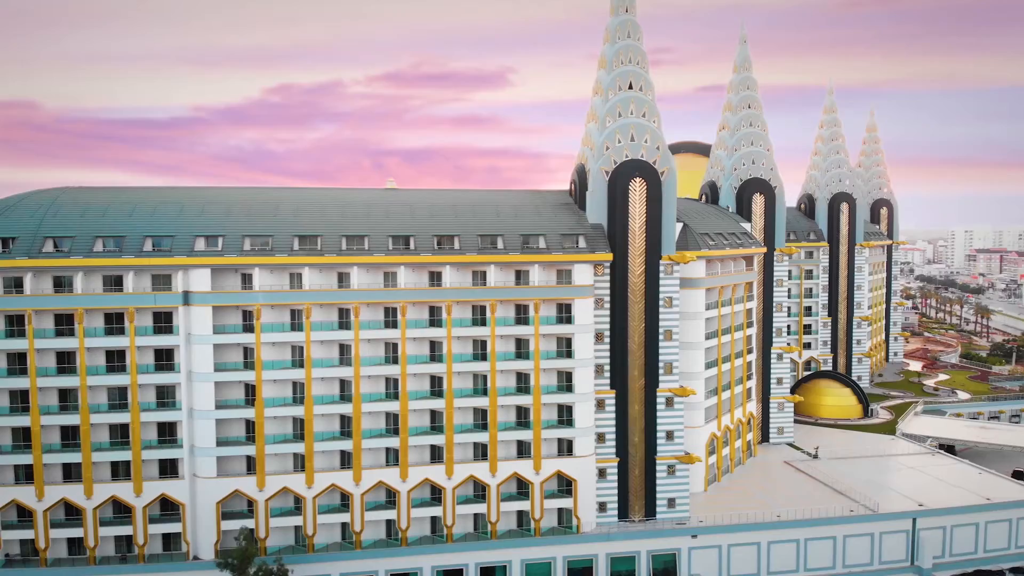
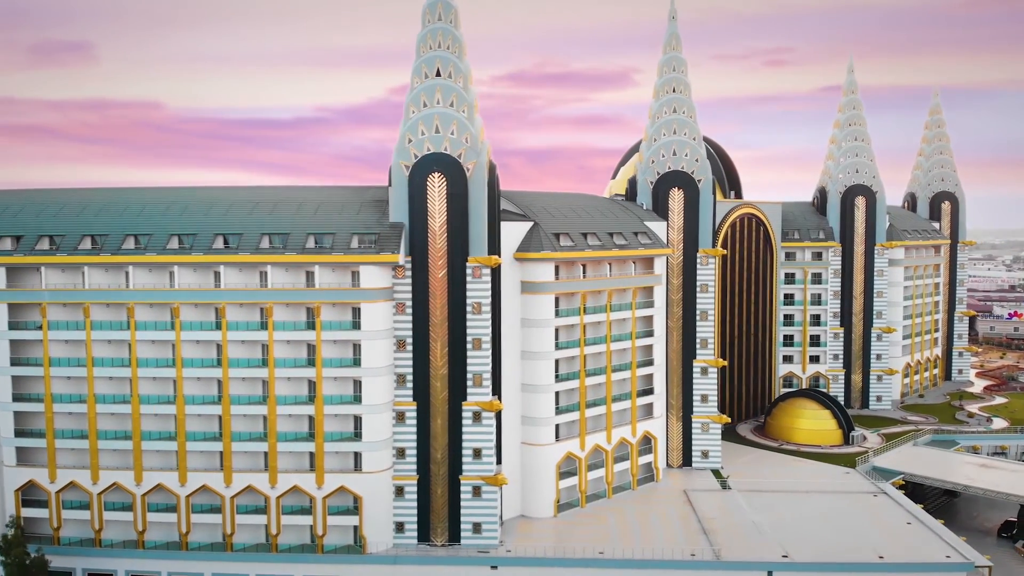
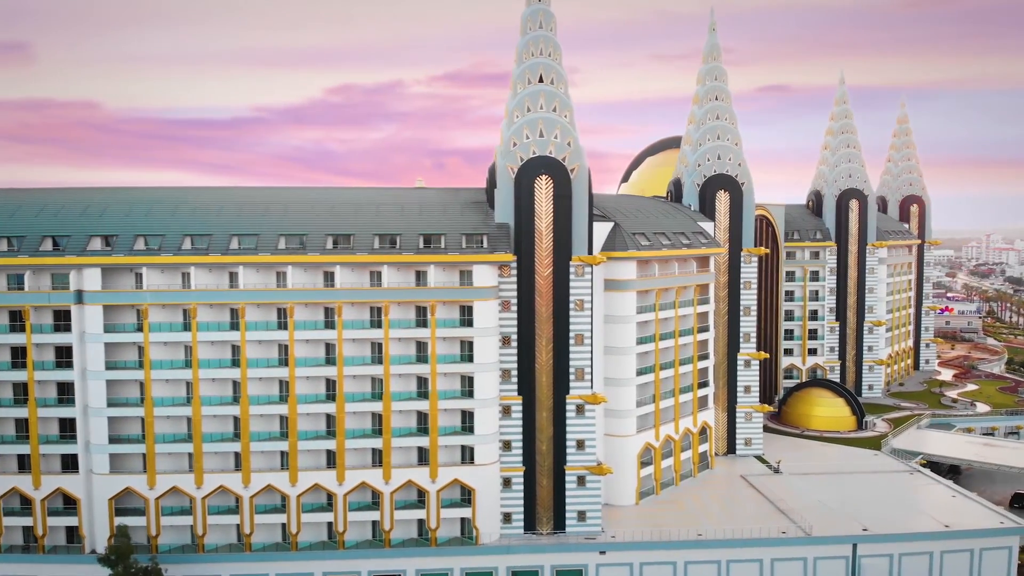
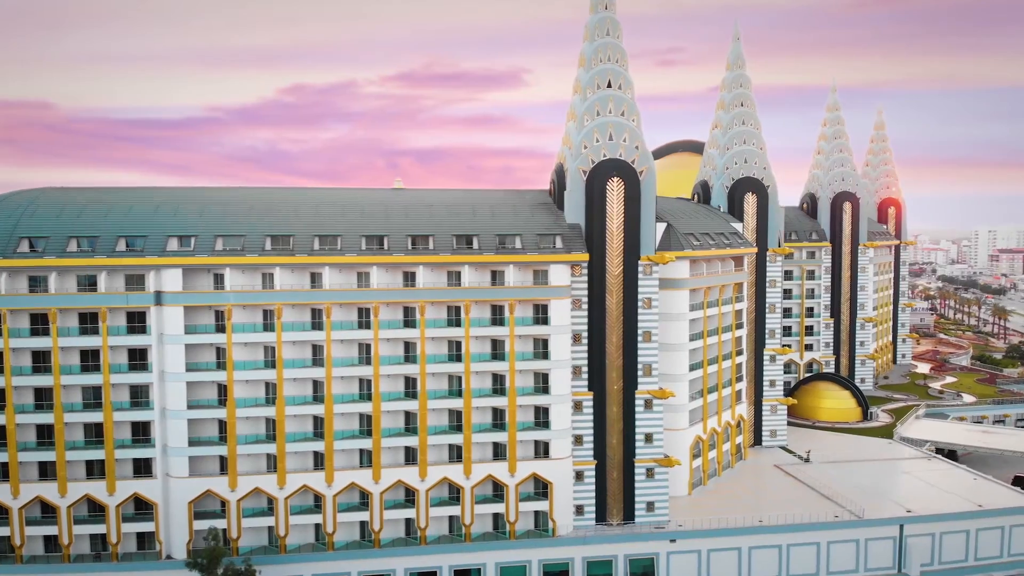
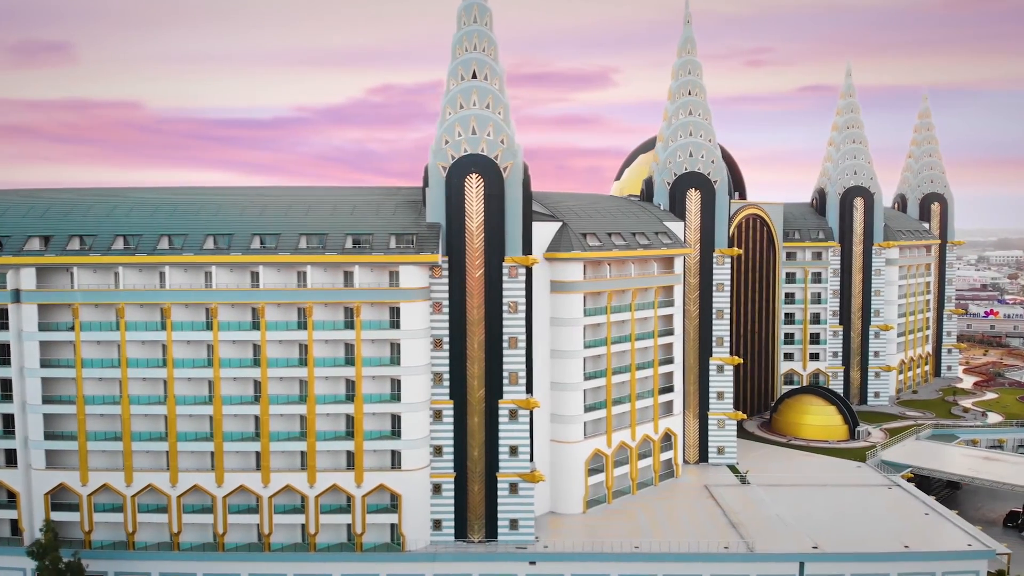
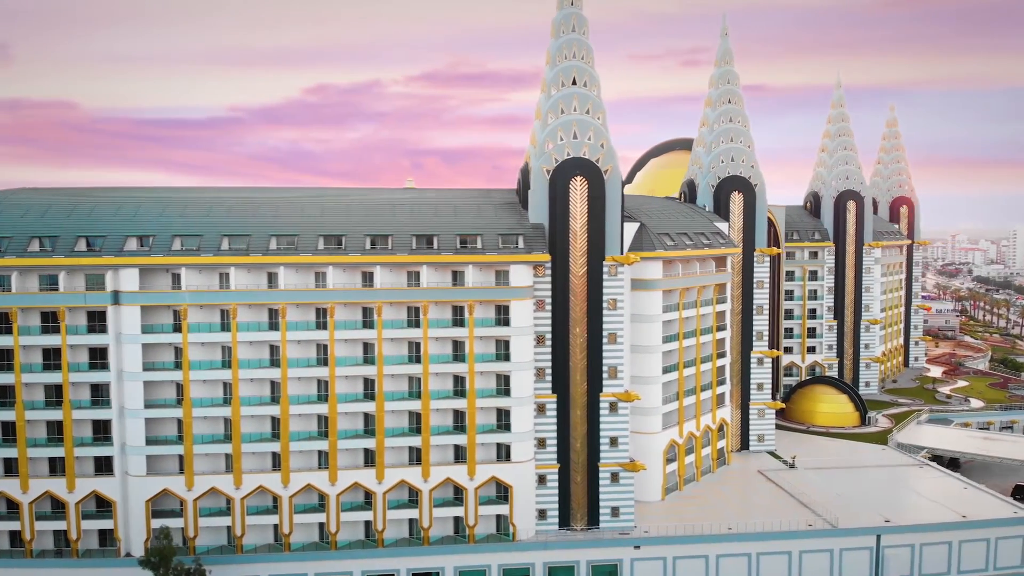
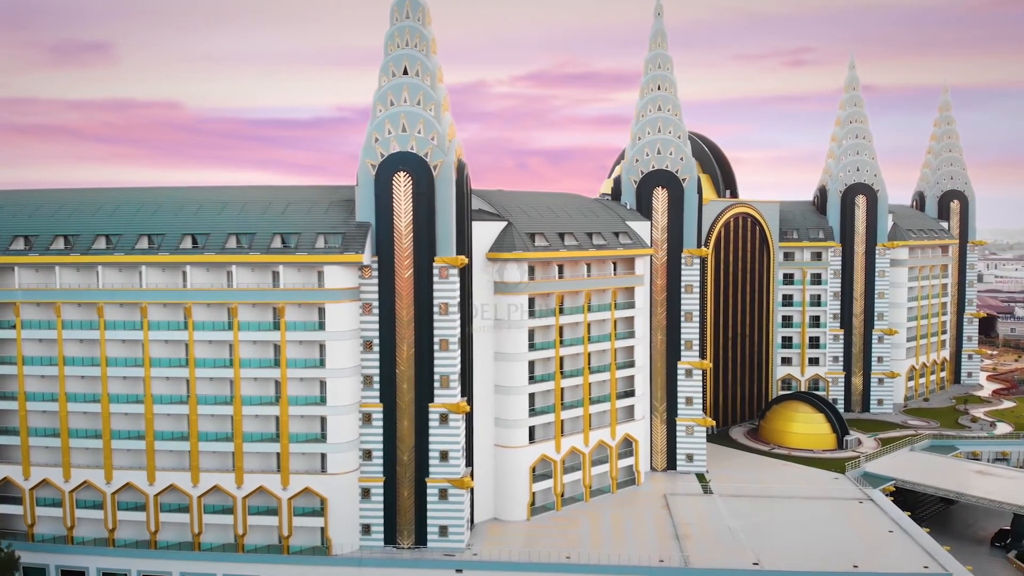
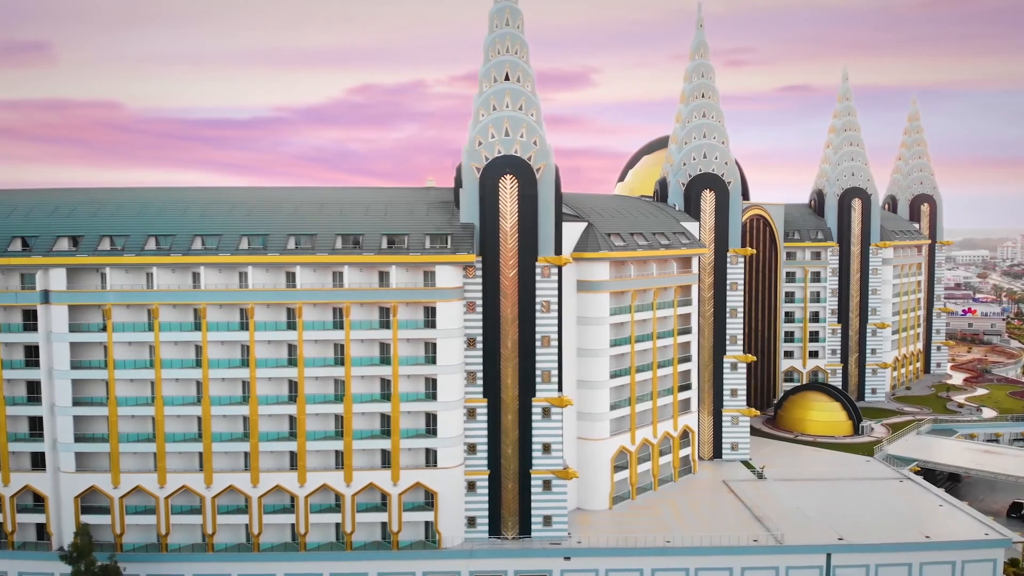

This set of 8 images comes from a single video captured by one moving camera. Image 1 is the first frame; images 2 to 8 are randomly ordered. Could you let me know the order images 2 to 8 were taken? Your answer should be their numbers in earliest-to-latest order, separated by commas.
4, 6, 3, 8, 5, 2, 7
